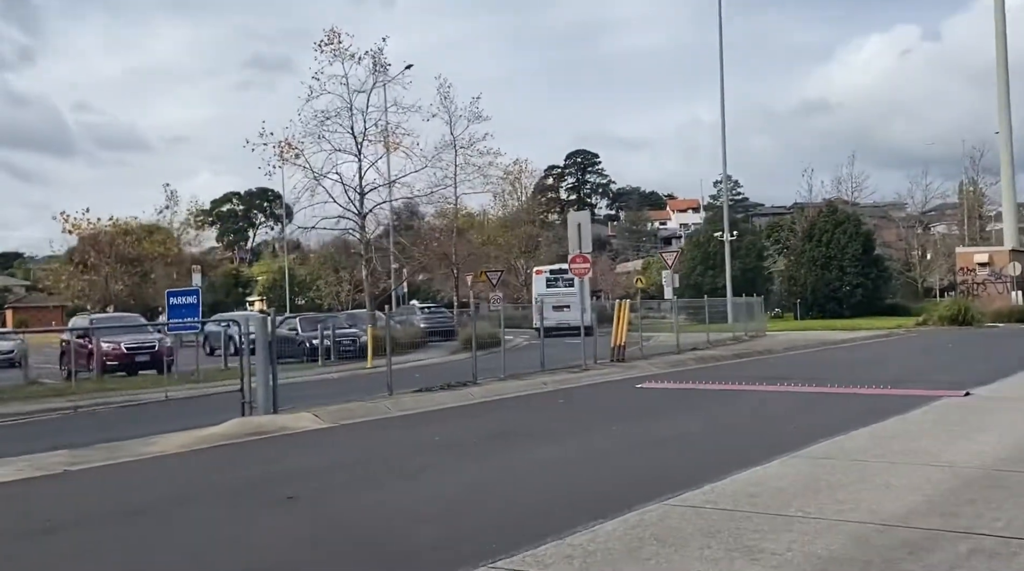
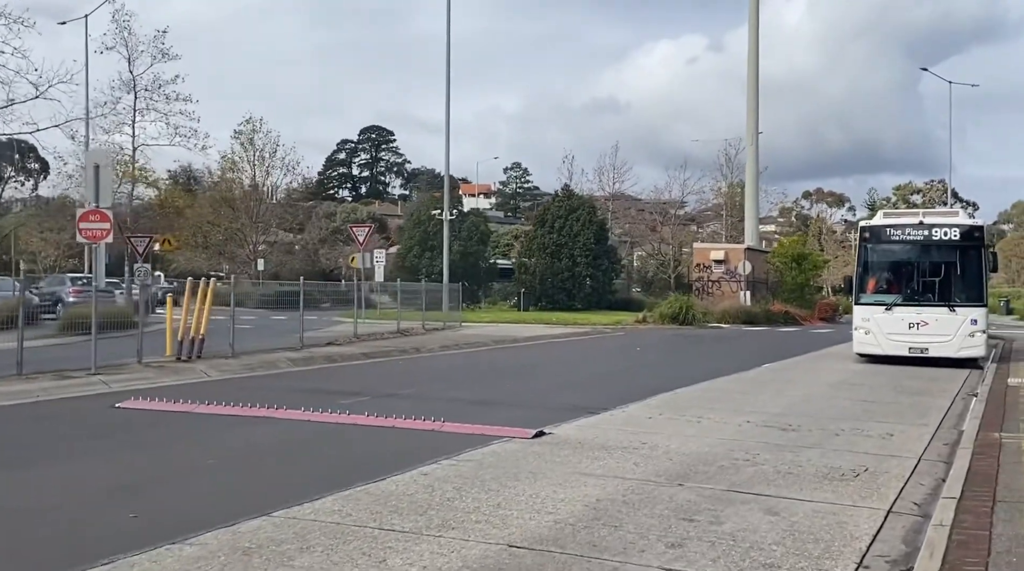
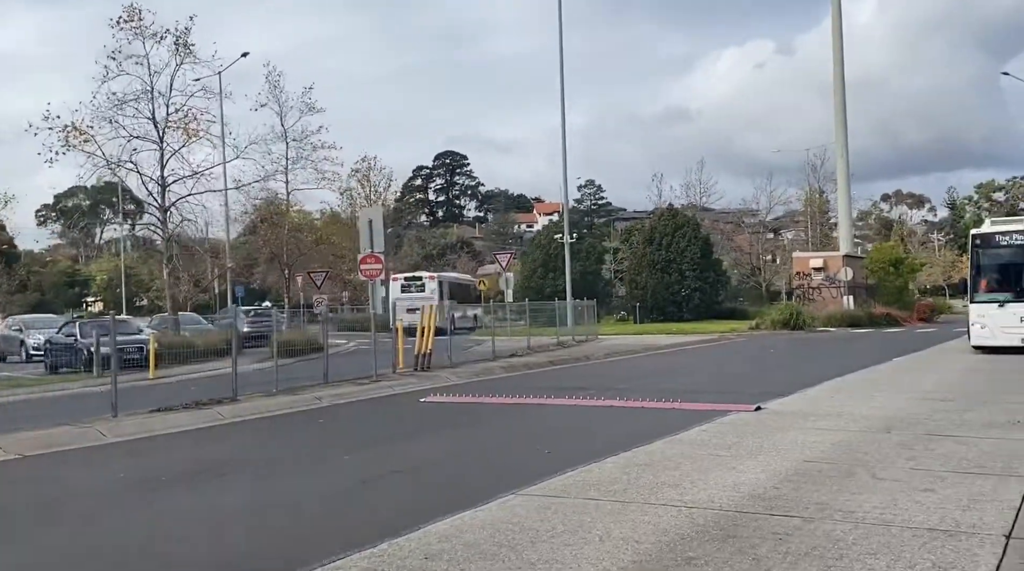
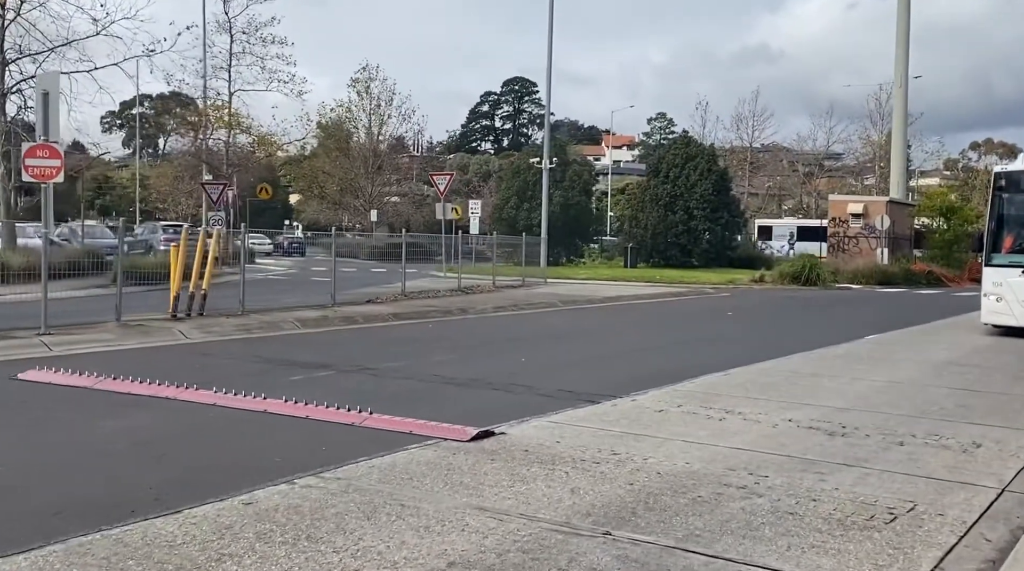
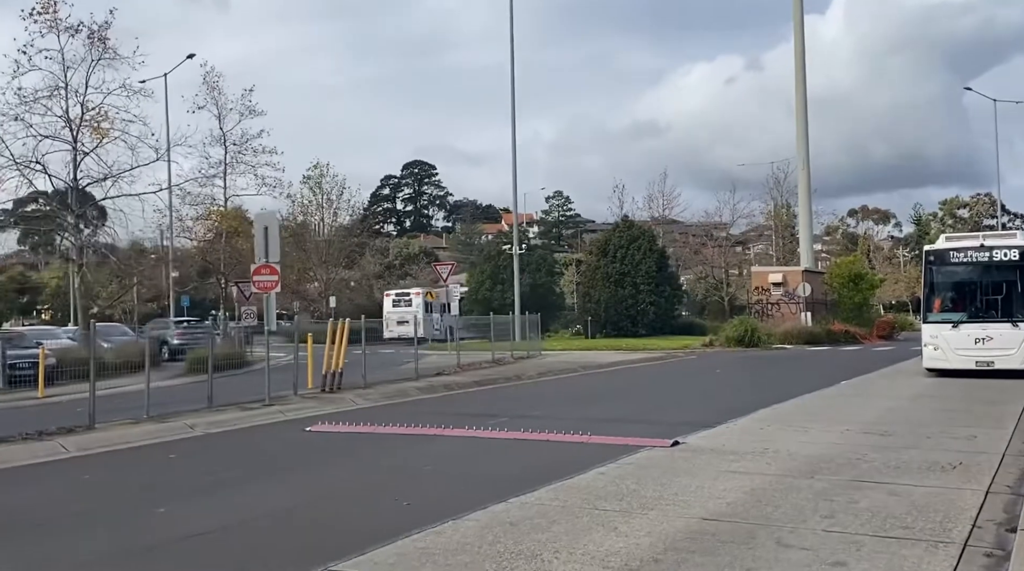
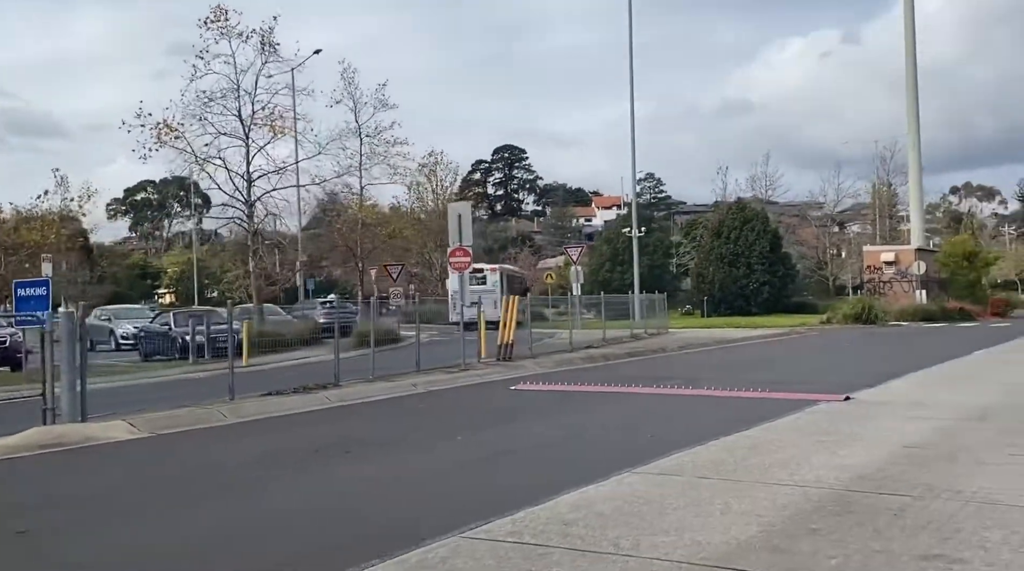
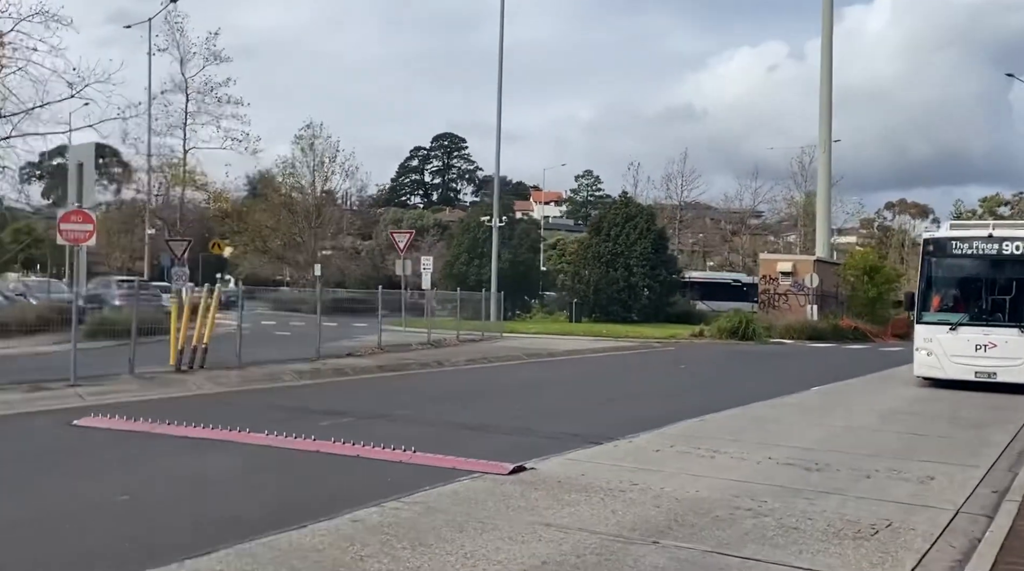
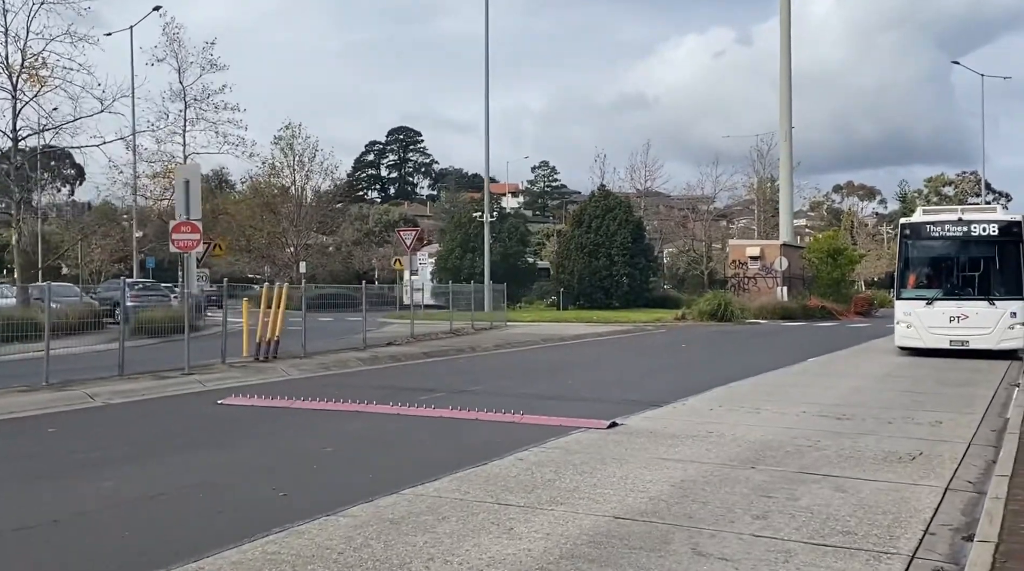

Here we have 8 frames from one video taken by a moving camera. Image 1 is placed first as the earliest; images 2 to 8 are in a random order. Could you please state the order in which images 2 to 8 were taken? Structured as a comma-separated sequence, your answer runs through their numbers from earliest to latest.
6, 3, 5, 8, 2, 7, 4
